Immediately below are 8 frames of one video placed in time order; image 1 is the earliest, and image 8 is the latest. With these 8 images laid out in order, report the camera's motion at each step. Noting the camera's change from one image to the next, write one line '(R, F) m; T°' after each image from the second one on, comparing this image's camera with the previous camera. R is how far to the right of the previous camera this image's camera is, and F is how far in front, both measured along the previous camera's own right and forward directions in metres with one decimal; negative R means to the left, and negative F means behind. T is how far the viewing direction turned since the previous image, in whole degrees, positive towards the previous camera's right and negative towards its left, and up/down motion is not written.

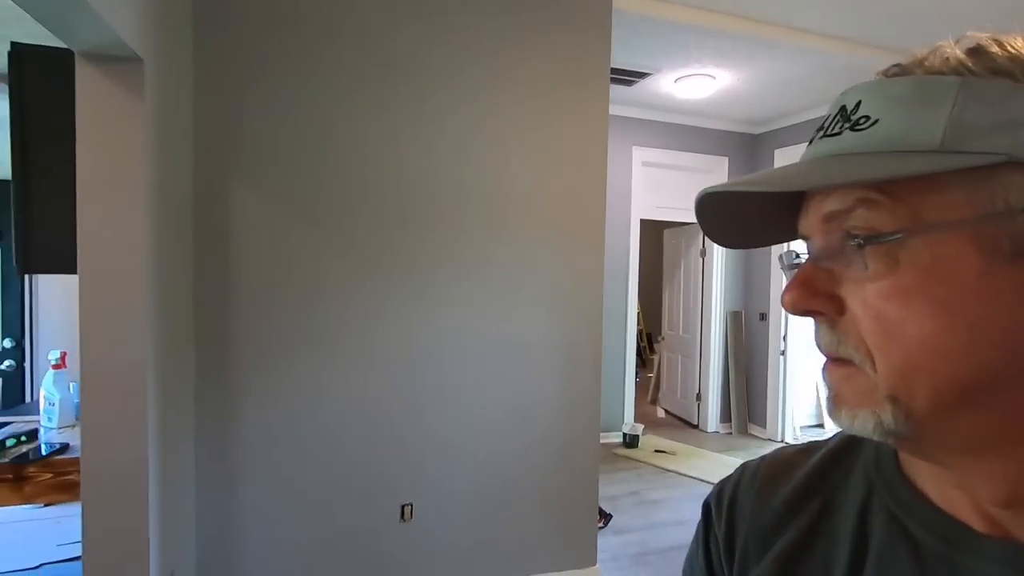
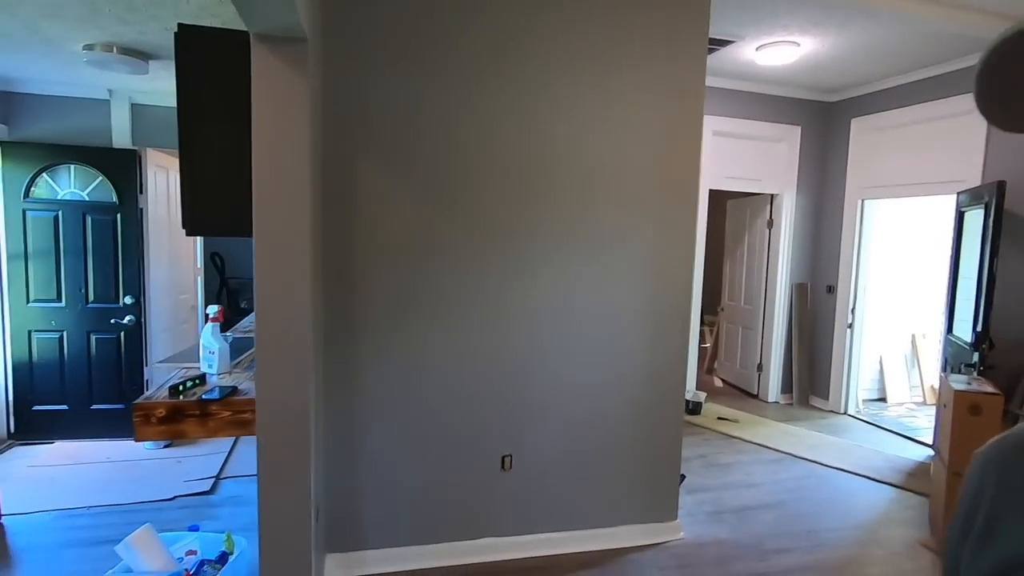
(-0.3, -0.1) m; -4°
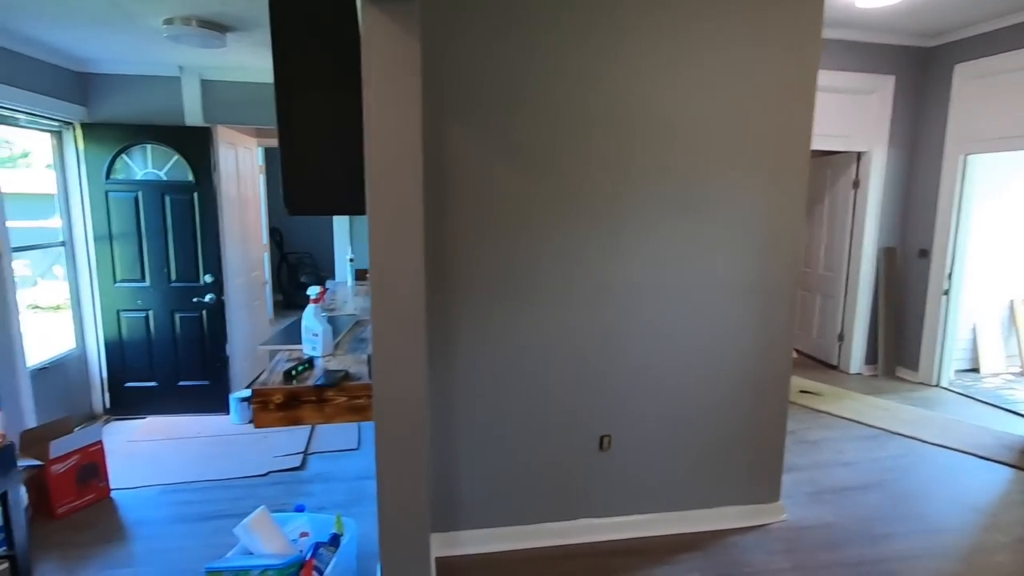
(-0.3, +0.1) m; -4°
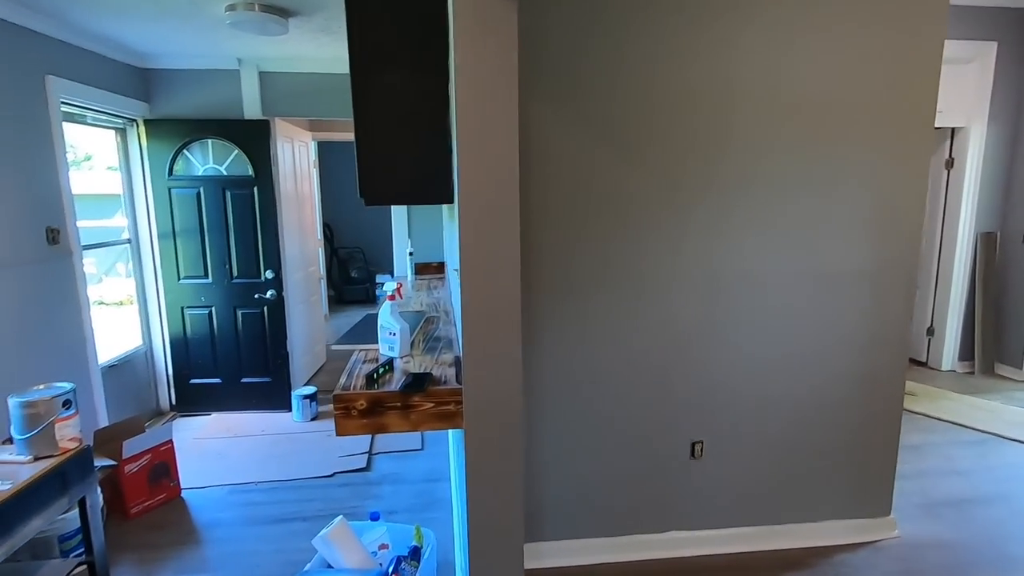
(-0.2, +0.2) m; -4°
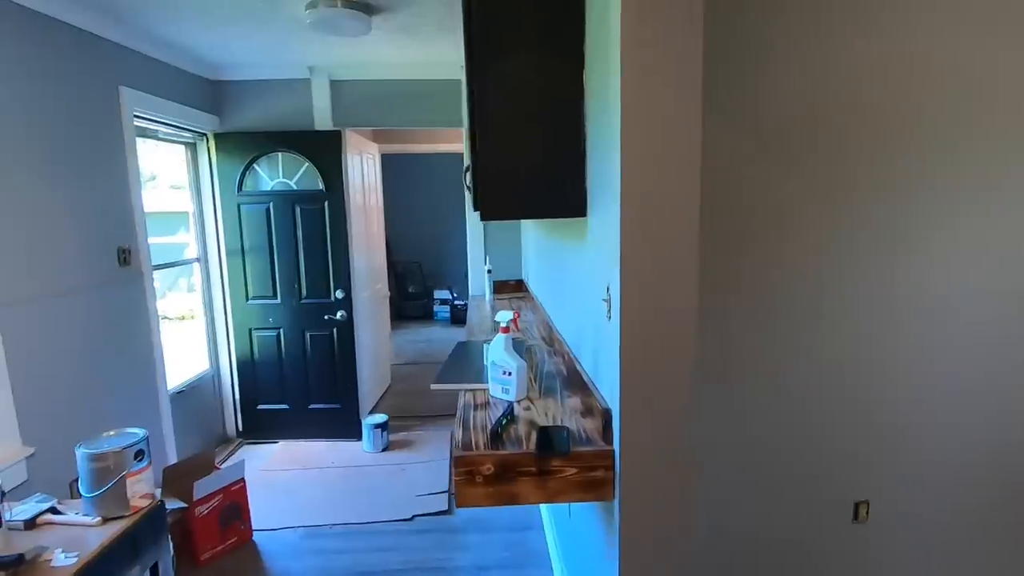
(-0.3, +0.3) m; -4°
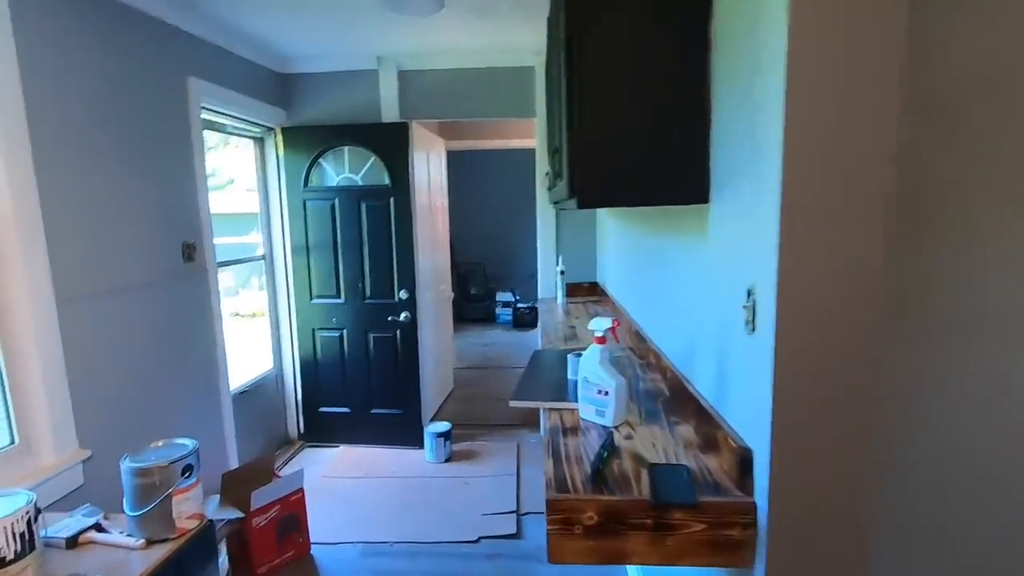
(-0.1, +0.2) m; -6°
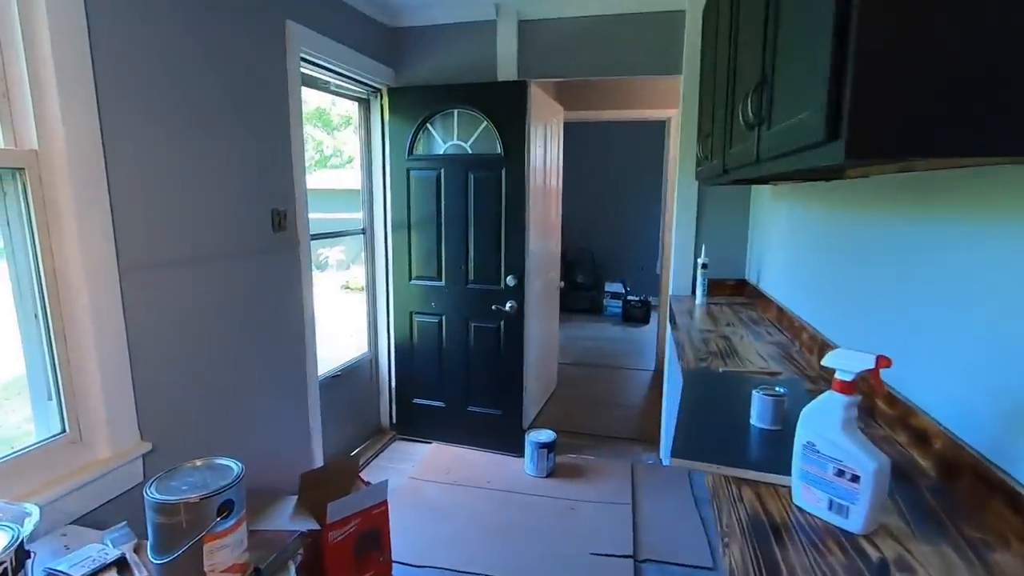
(-0.1, +0.5) m; -10°
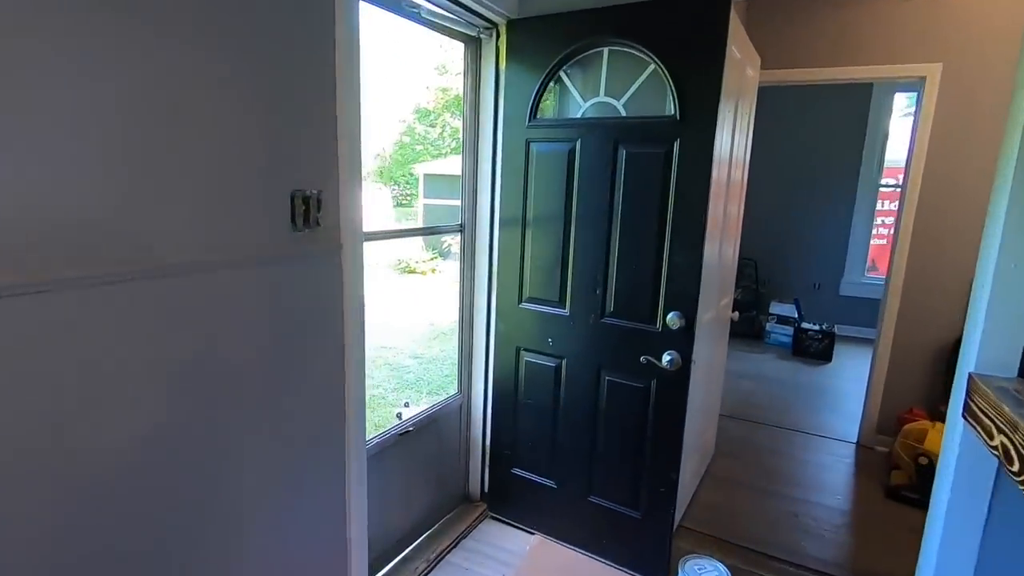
(-0.1, +1.0) m; -13°
